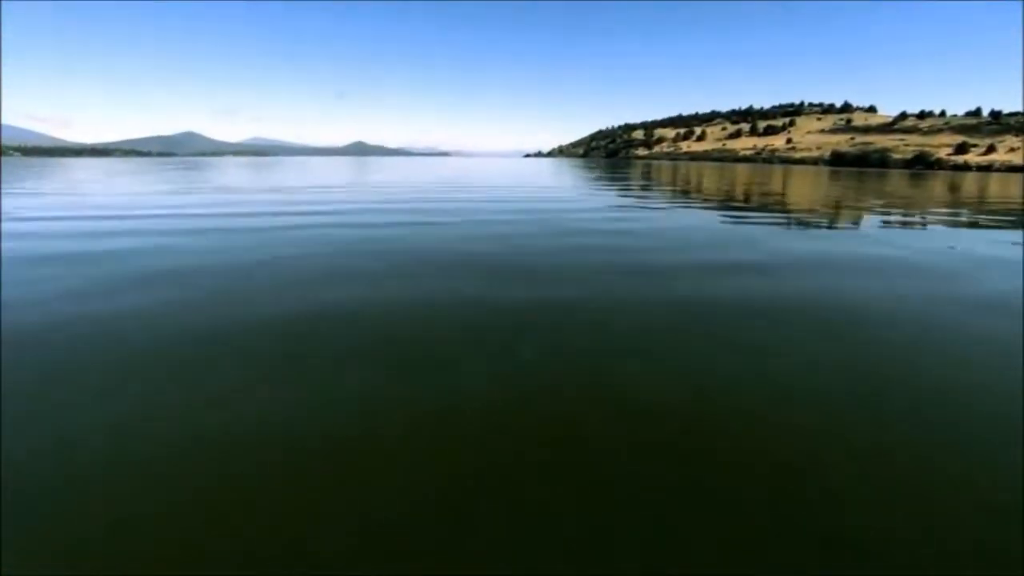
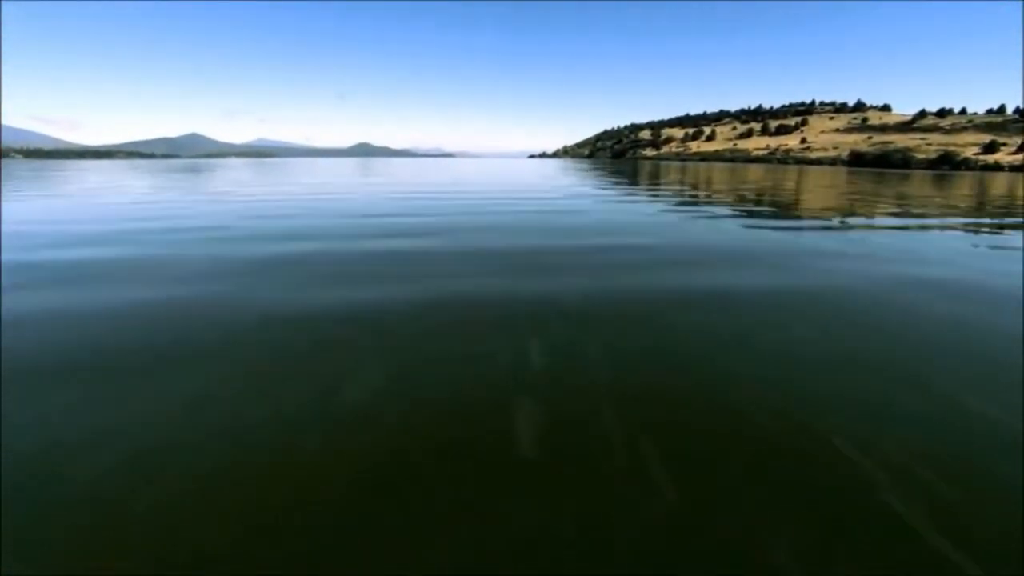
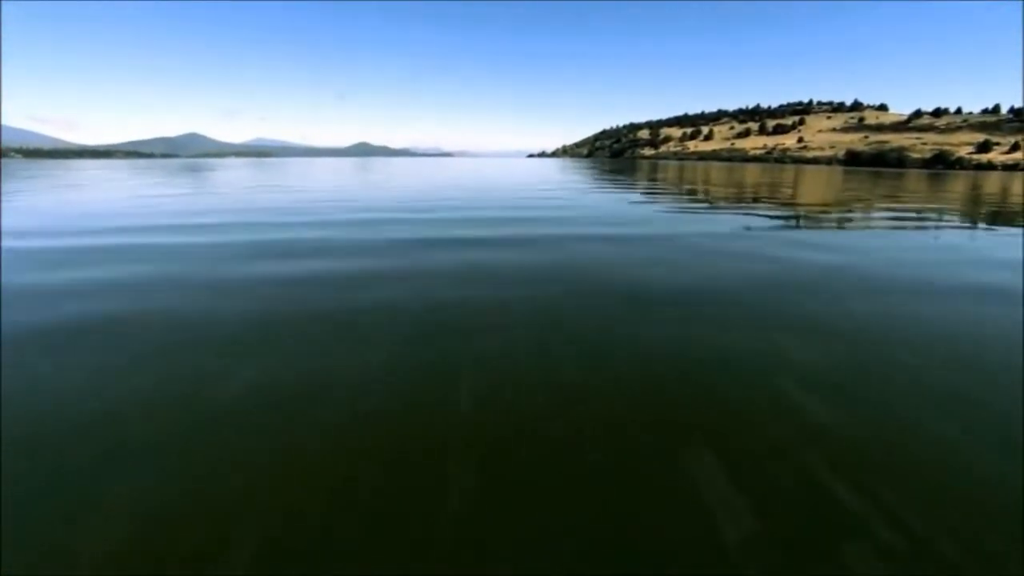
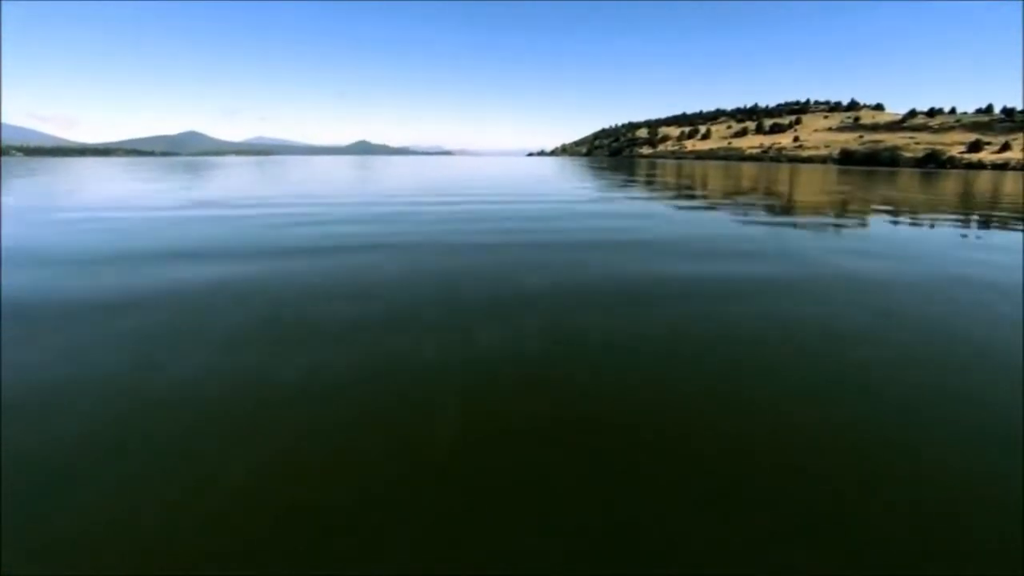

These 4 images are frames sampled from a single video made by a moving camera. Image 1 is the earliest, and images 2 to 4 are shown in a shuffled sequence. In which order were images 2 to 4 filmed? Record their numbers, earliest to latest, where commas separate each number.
4, 3, 2
